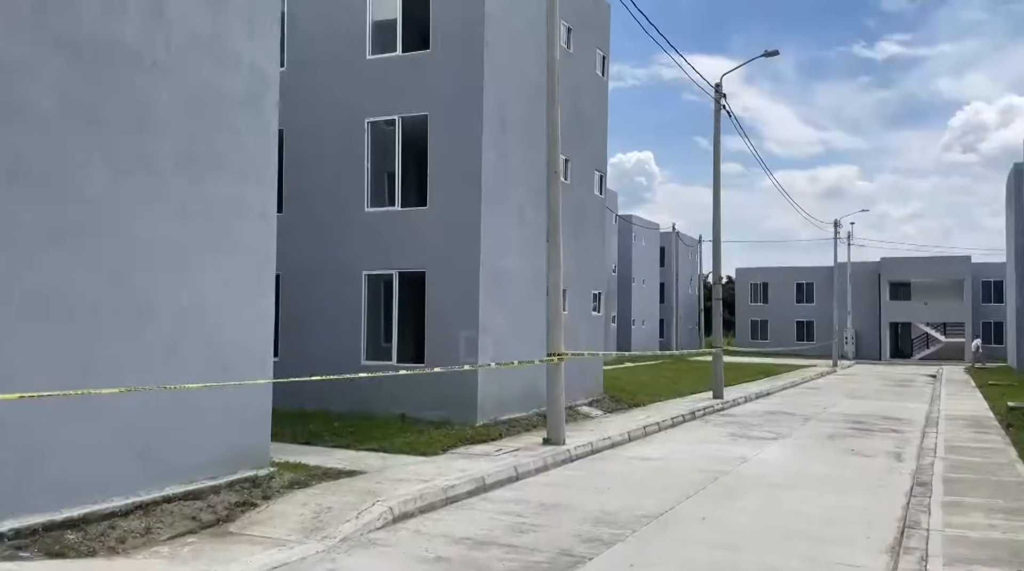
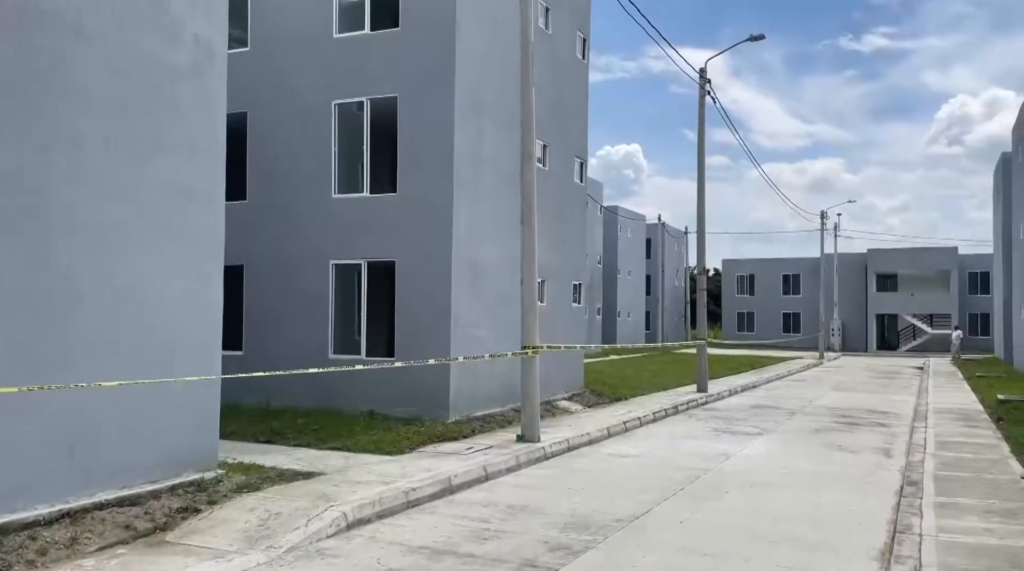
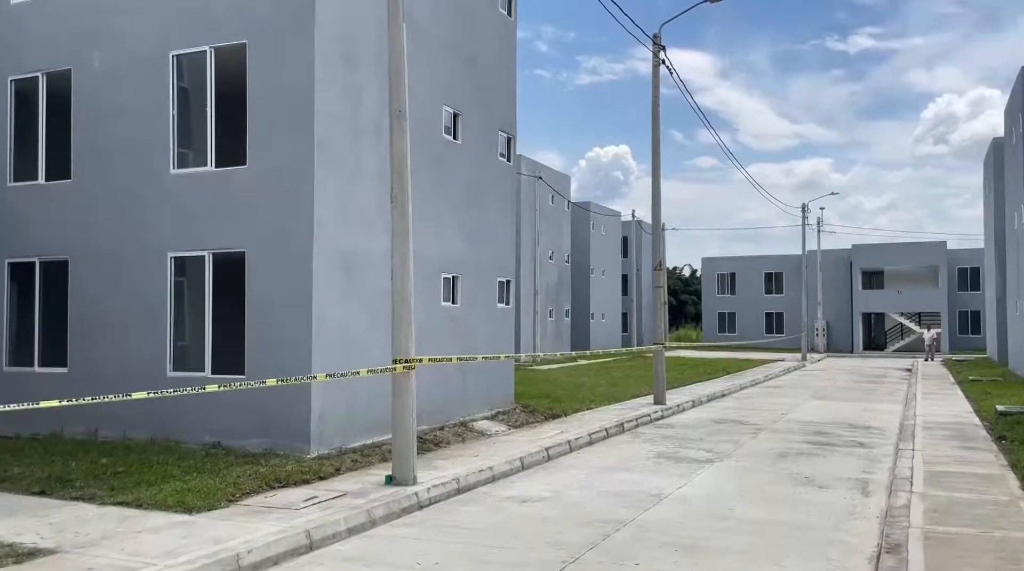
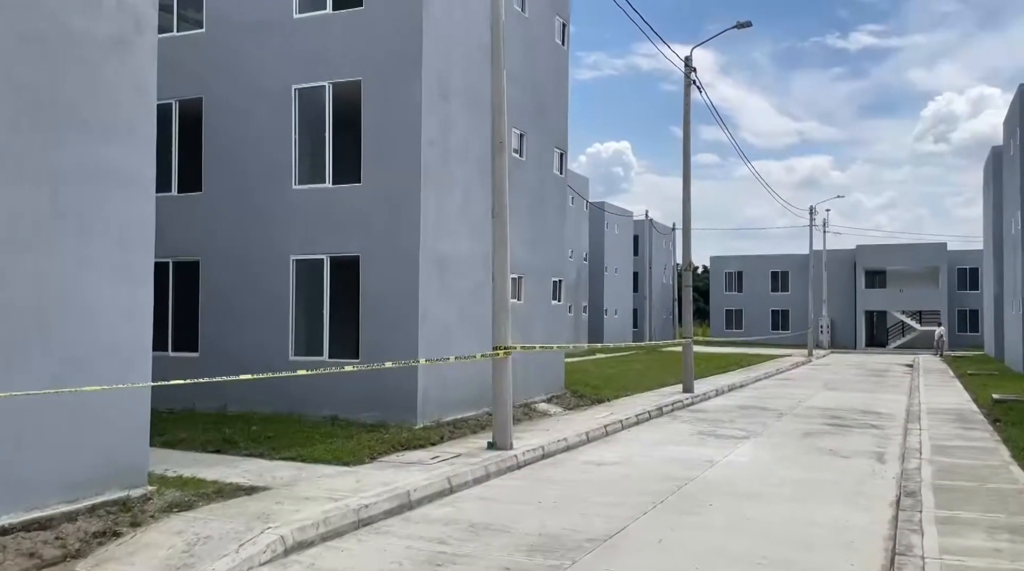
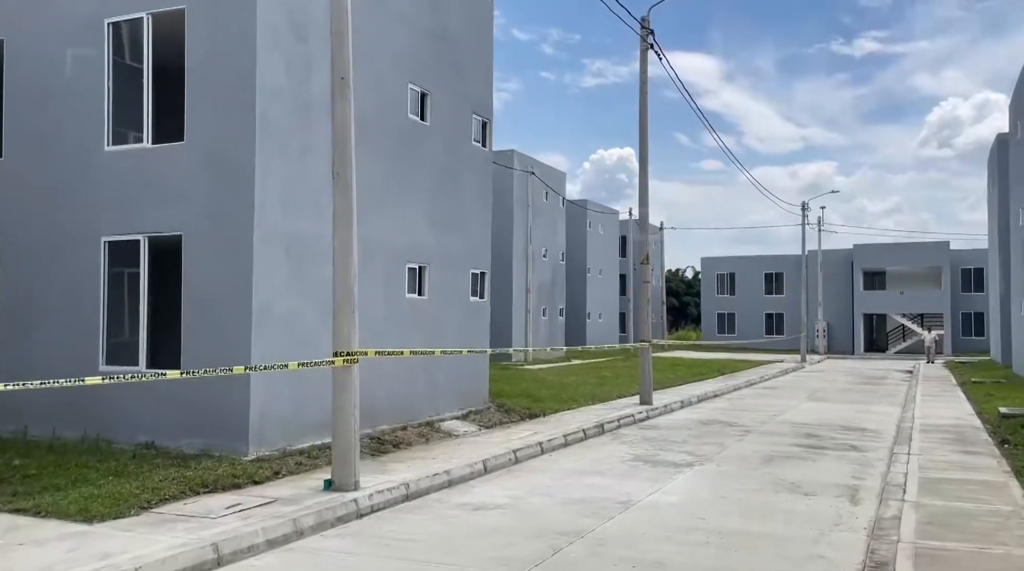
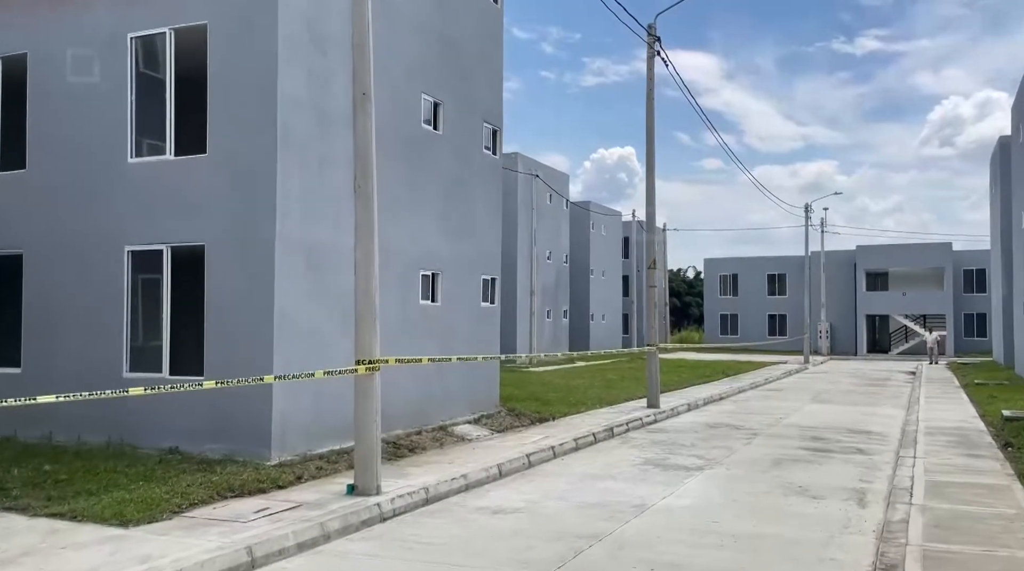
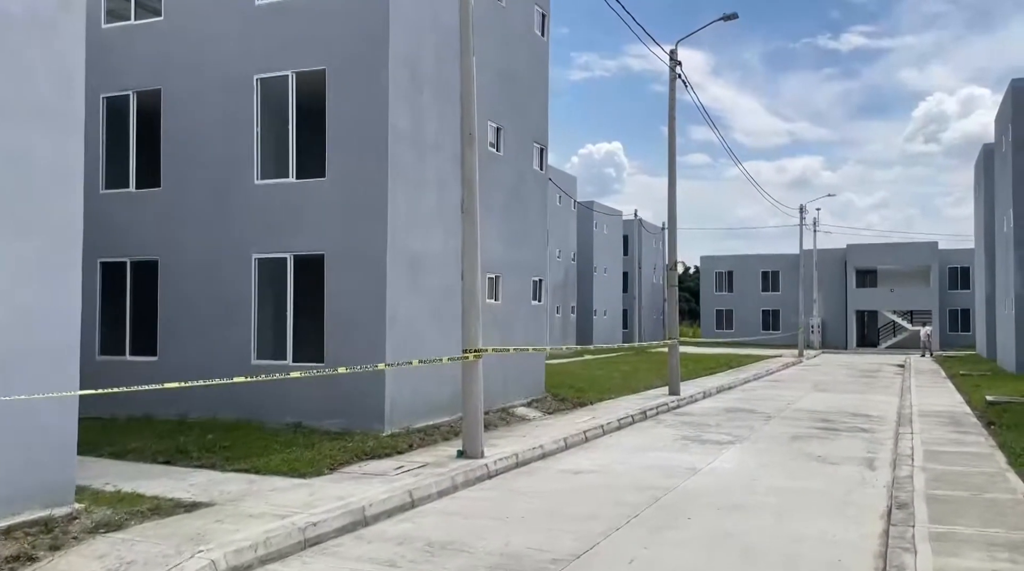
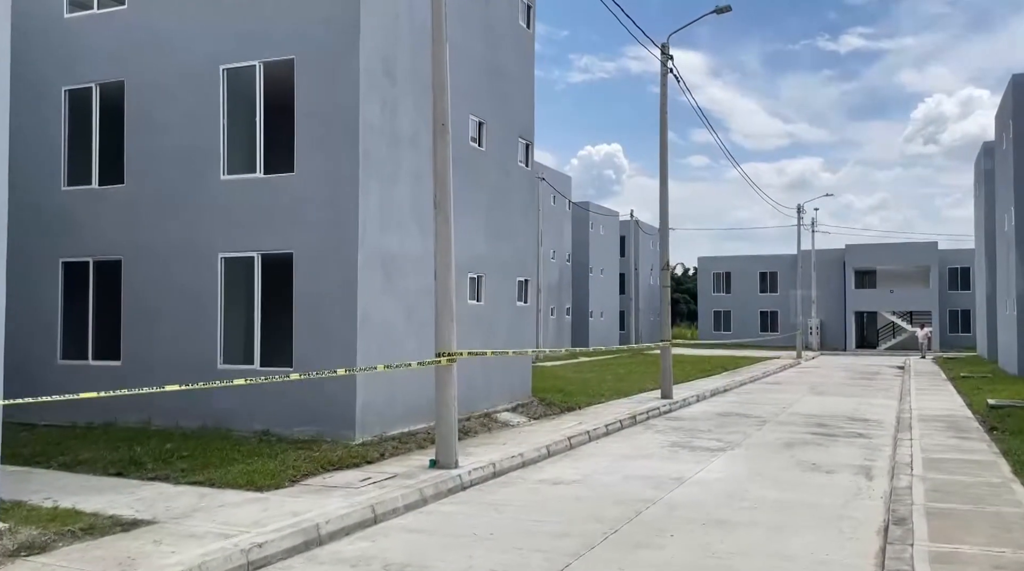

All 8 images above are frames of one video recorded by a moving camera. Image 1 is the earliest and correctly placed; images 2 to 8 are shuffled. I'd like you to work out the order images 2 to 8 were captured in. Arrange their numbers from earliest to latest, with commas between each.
2, 4, 7, 8, 3, 6, 5
